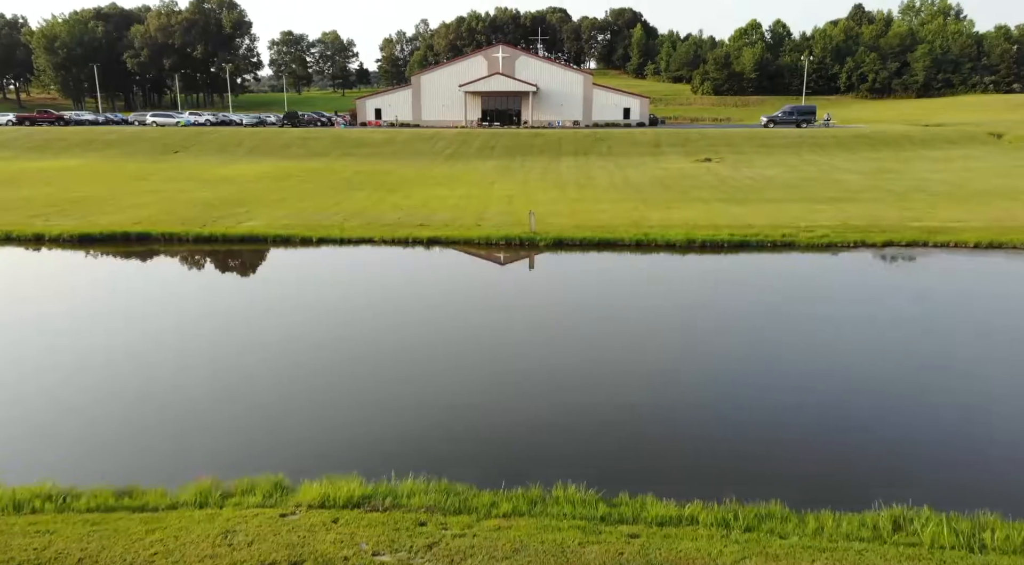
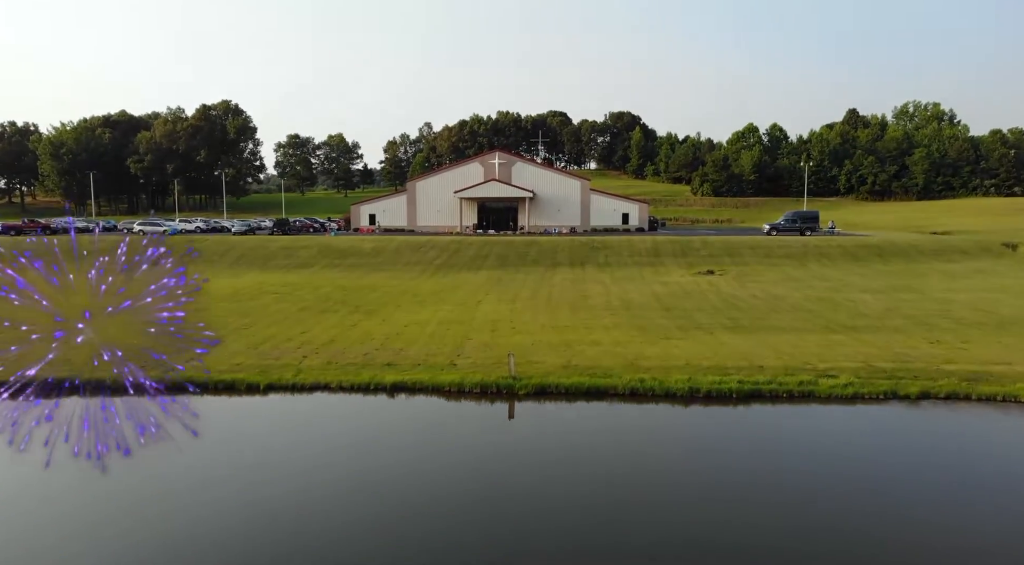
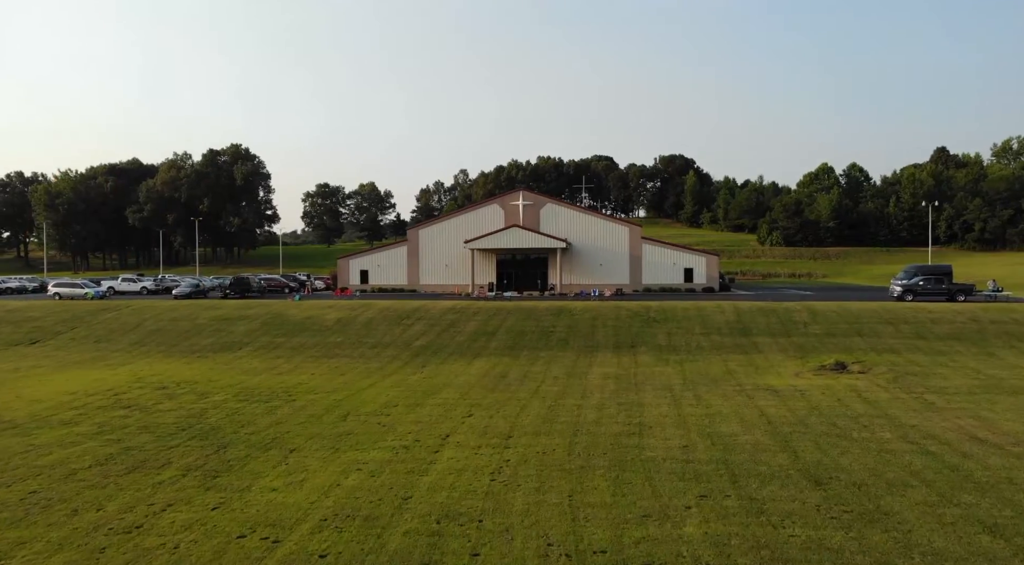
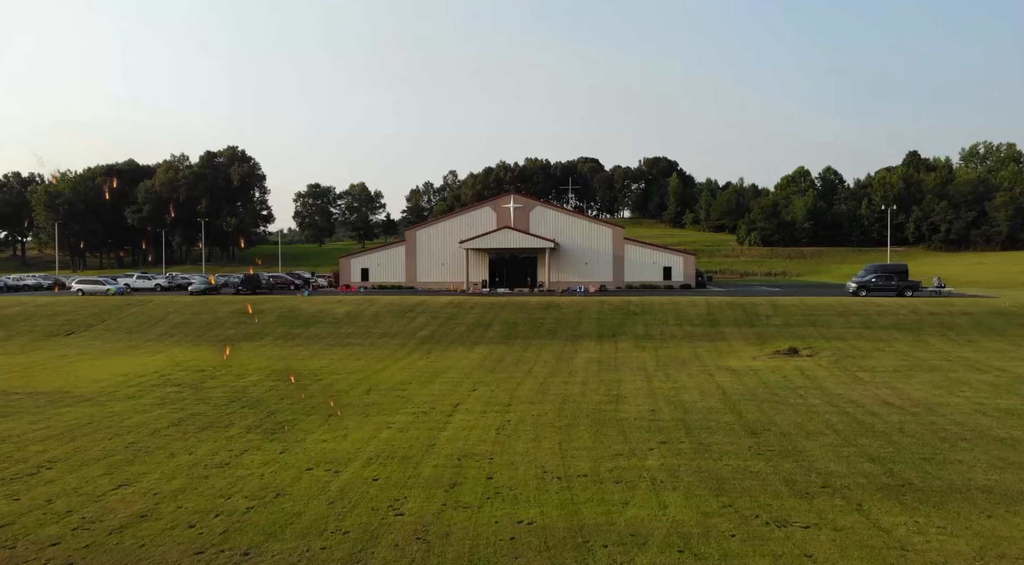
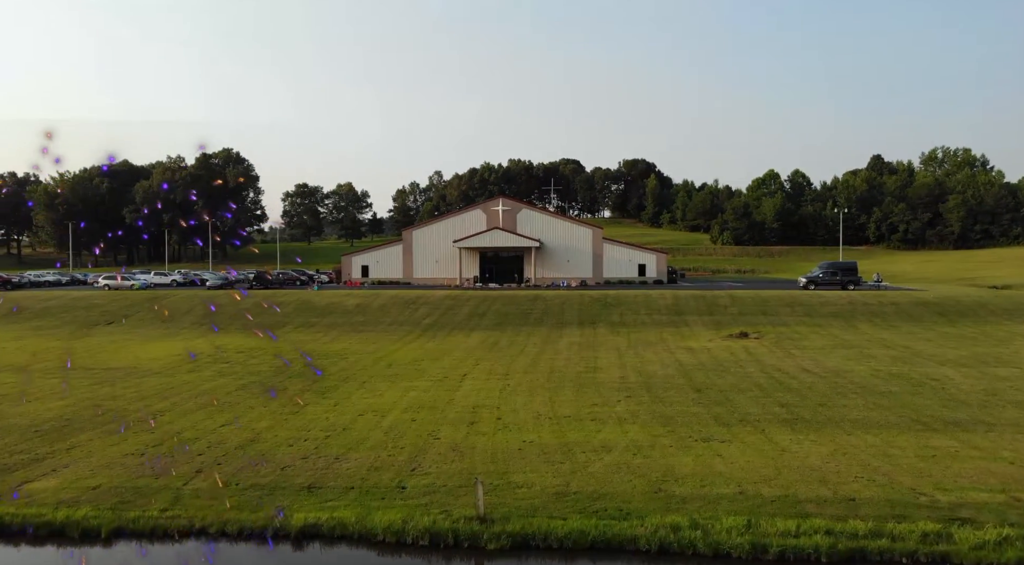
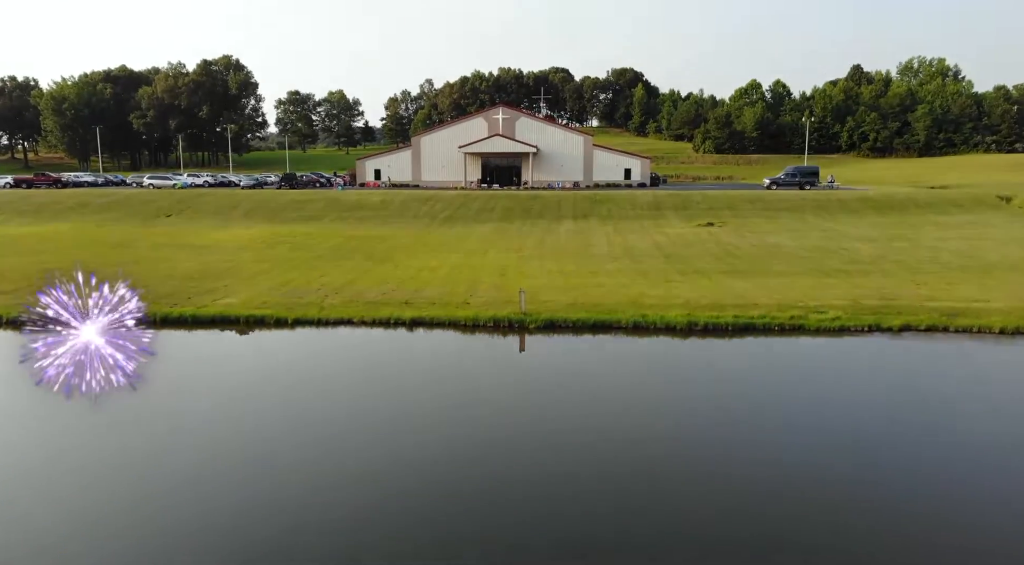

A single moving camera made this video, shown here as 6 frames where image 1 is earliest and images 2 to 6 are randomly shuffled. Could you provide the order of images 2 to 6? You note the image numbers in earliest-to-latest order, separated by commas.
6, 2, 5, 4, 3
